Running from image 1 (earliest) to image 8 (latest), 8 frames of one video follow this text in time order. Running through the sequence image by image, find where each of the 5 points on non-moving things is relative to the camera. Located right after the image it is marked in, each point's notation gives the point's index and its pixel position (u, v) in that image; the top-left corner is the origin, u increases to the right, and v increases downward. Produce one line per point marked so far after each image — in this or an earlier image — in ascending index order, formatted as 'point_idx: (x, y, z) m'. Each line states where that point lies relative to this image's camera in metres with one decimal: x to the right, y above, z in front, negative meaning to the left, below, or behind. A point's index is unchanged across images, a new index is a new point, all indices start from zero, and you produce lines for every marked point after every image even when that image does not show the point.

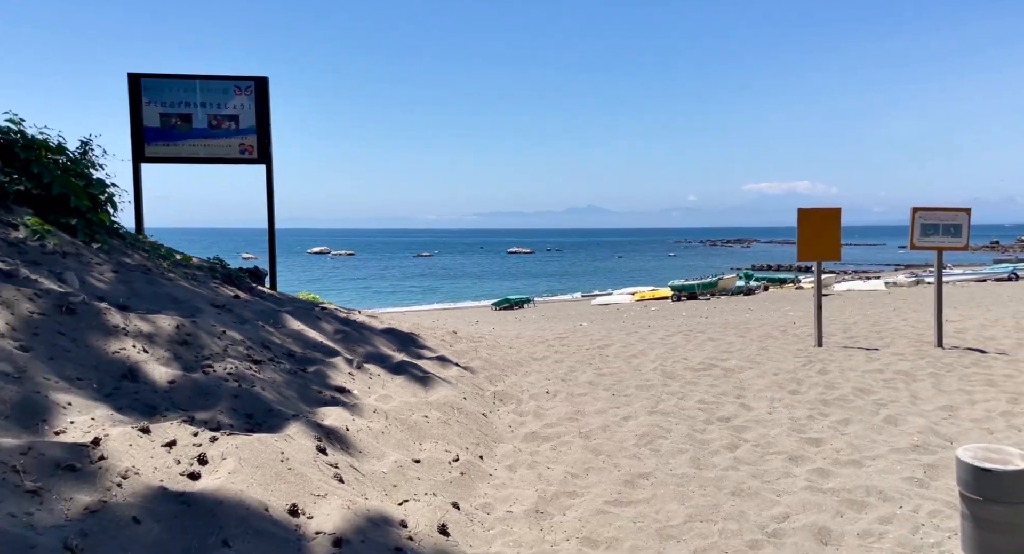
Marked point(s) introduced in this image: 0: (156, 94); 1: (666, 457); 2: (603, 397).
0: (-3.4, +1.7, +6.8) m
1: (+1.0, -1.1, +4.4) m
2: (+0.7, -0.9, +5.7) m
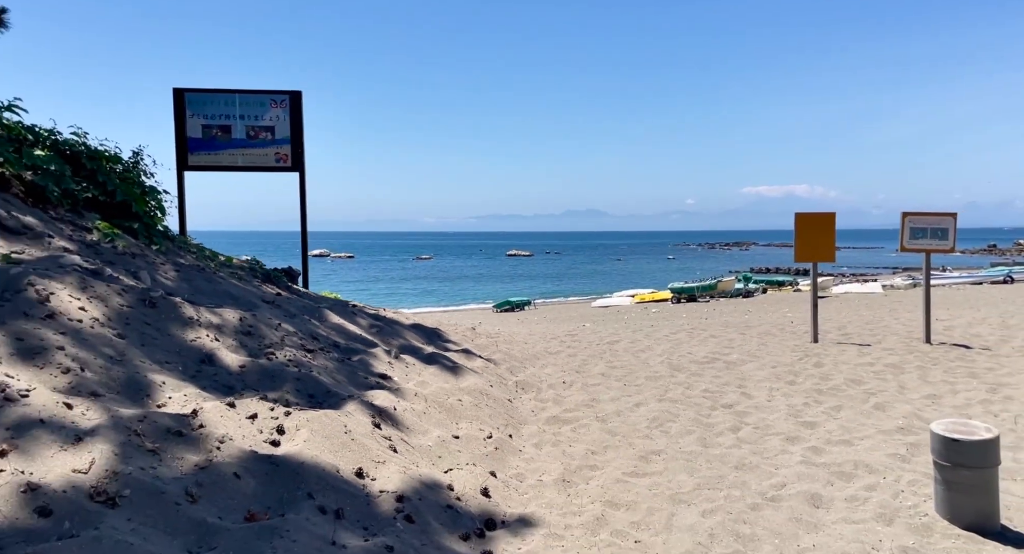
0: (-3.2, +1.8, +7.3) m
1: (+1.1, -1.1, +4.9) m
2: (+0.9, -0.9, +6.2) m
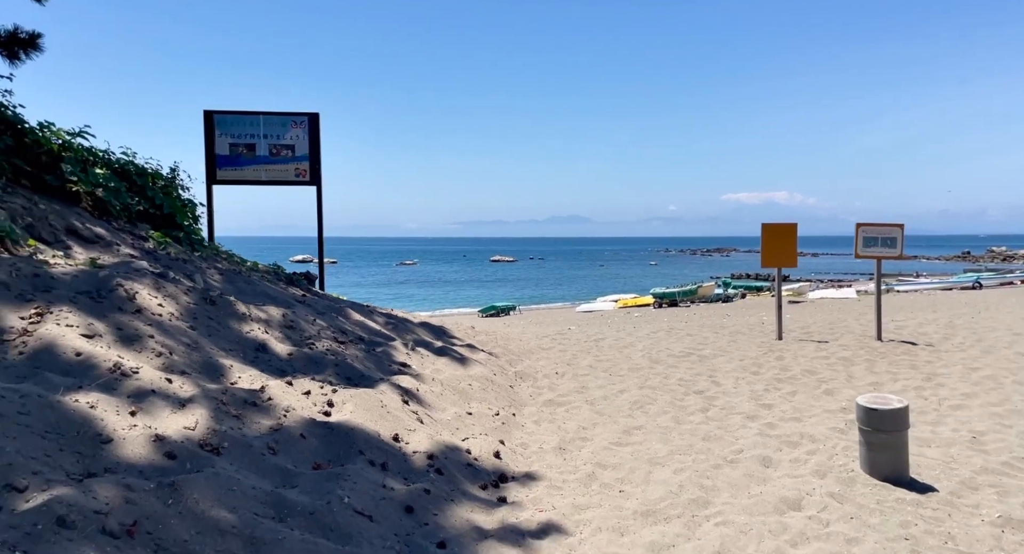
0: (-3.3, +1.7, +8.1) m
1: (+1.2, -1.1, +5.8) m
2: (+0.9, -1.0, +7.1) m
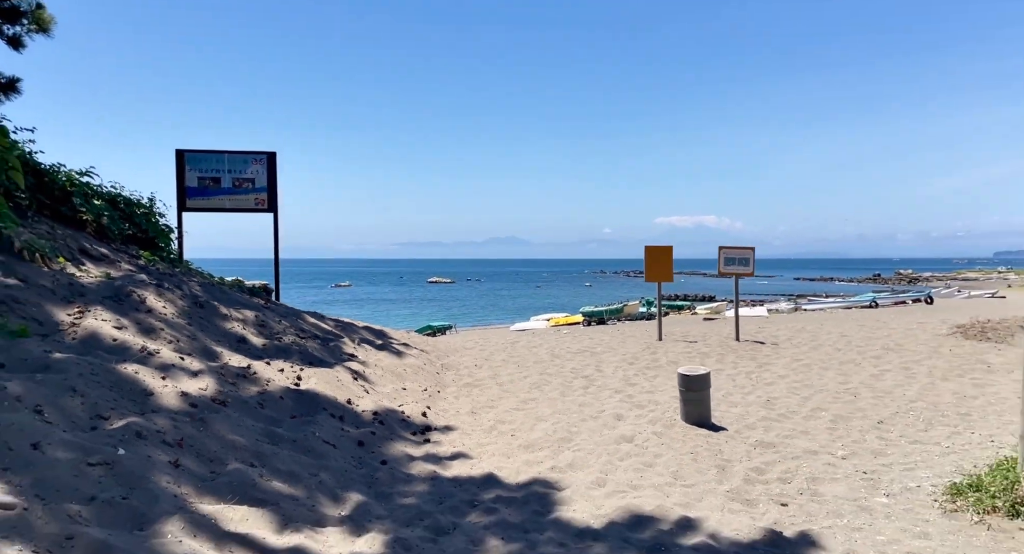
0: (-4.3, +1.5, +9.5) m
1: (+0.4, -1.2, +7.5) m
2: (0.0, -1.1, +8.8) m
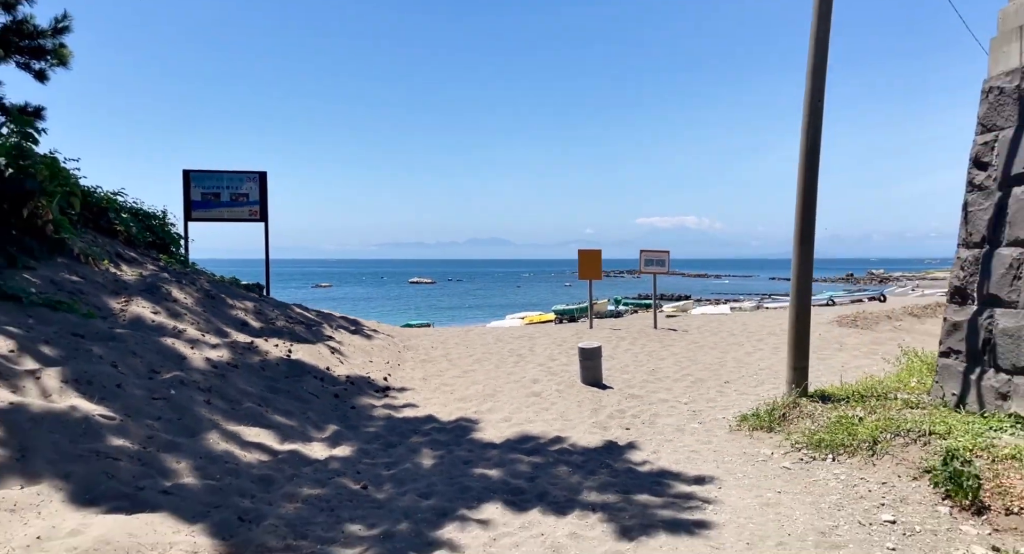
0: (-5.1, +1.6, +11.4) m
1: (-0.4, -1.2, +9.6) m
2: (-0.8, -1.1, +10.9) m
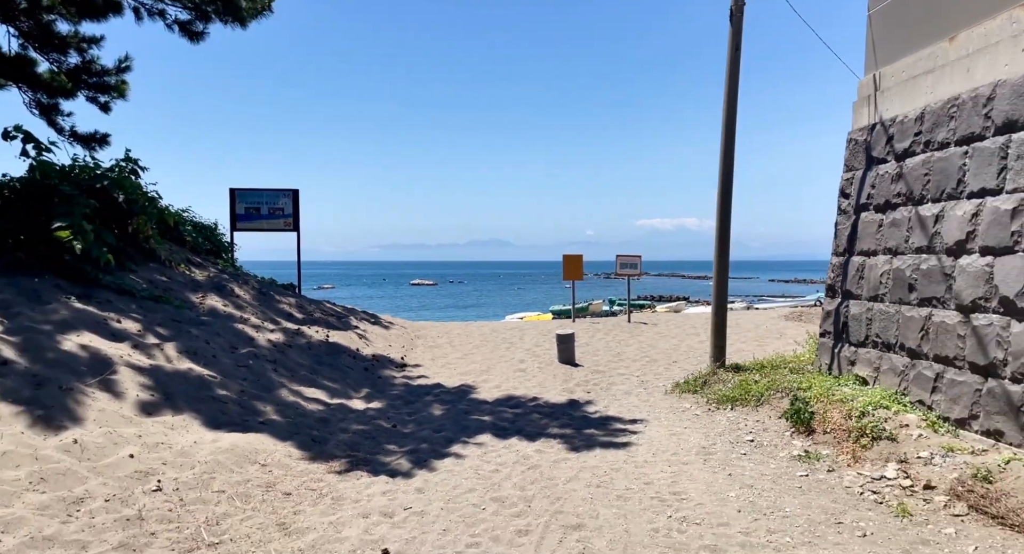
0: (-5.2, +1.5, +13.6) m
1: (-0.5, -1.2, +11.7) m
2: (-0.9, -1.1, +13.0) m
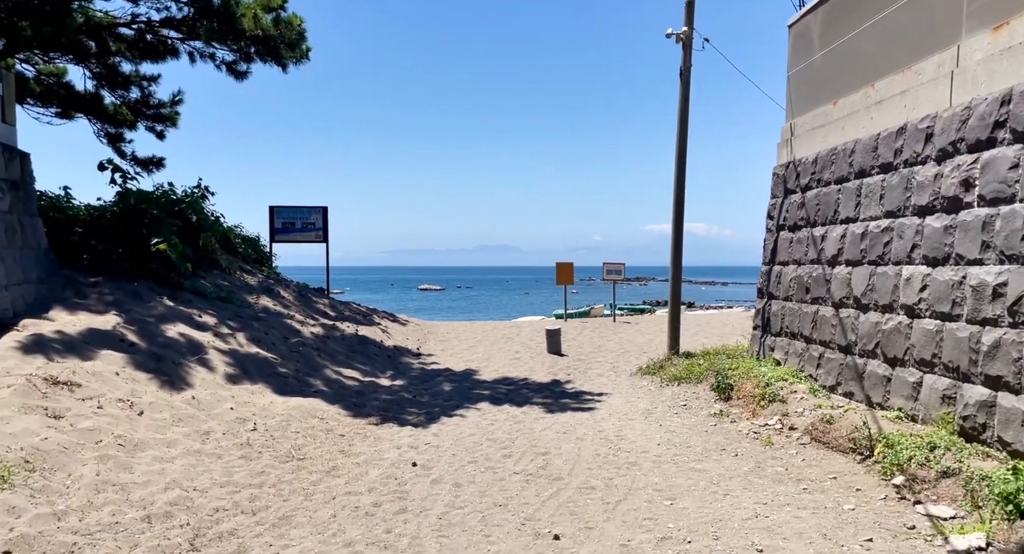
0: (-5.2, +1.4, +15.8) m
1: (-0.5, -1.3, +13.8) m
2: (-0.9, -1.2, +15.1) m
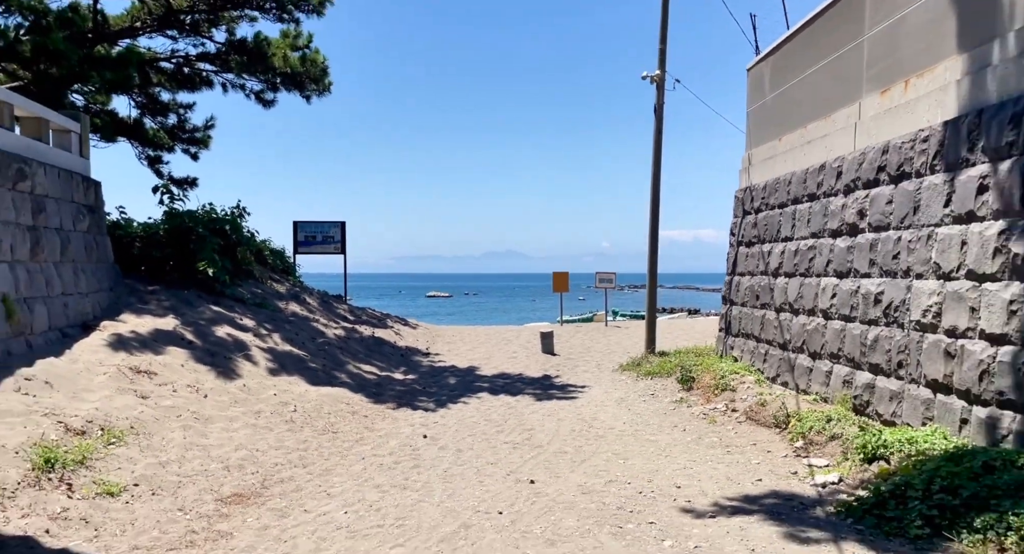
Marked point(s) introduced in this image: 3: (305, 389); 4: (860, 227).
0: (-5.2, +1.2, +17.4) m
1: (-0.6, -1.5, +15.4) m
2: (-0.9, -1.4, +16.7) m
3: (-2.8, -1.5, +9.6) m
4: (+3.7, +0.5, +7.4) m
